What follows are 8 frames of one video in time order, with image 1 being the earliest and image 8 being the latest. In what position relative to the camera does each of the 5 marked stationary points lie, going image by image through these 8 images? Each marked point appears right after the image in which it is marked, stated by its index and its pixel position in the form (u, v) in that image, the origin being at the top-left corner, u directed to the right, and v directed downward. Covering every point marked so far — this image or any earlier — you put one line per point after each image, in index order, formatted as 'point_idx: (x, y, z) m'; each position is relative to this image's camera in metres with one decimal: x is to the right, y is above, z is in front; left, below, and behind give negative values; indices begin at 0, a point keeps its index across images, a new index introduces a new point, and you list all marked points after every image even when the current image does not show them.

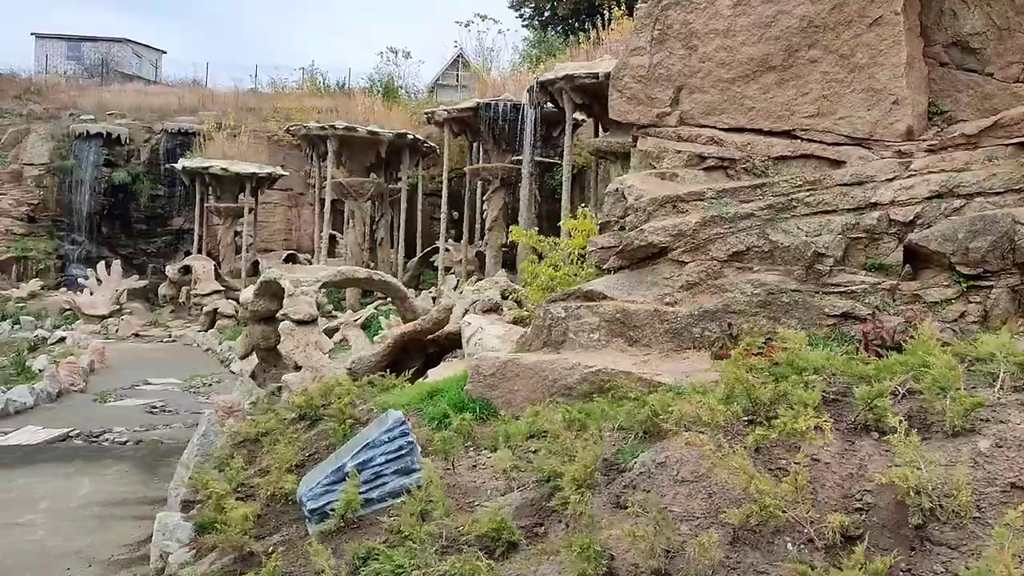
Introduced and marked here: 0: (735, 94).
0: (+1.1, +1.0, +4.4) m
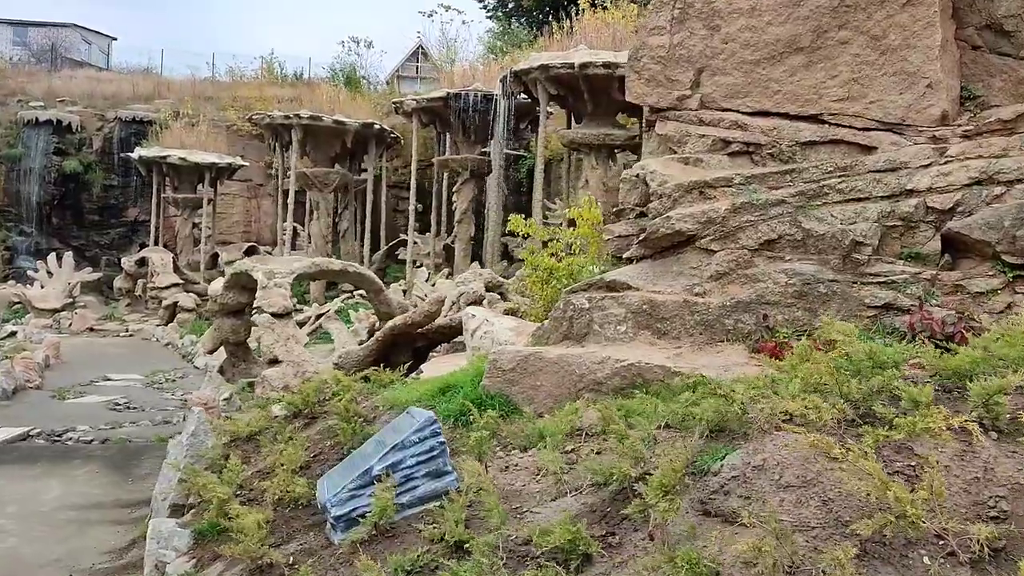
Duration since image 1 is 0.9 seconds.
0: (+1.2, +1.0, +4.2) m
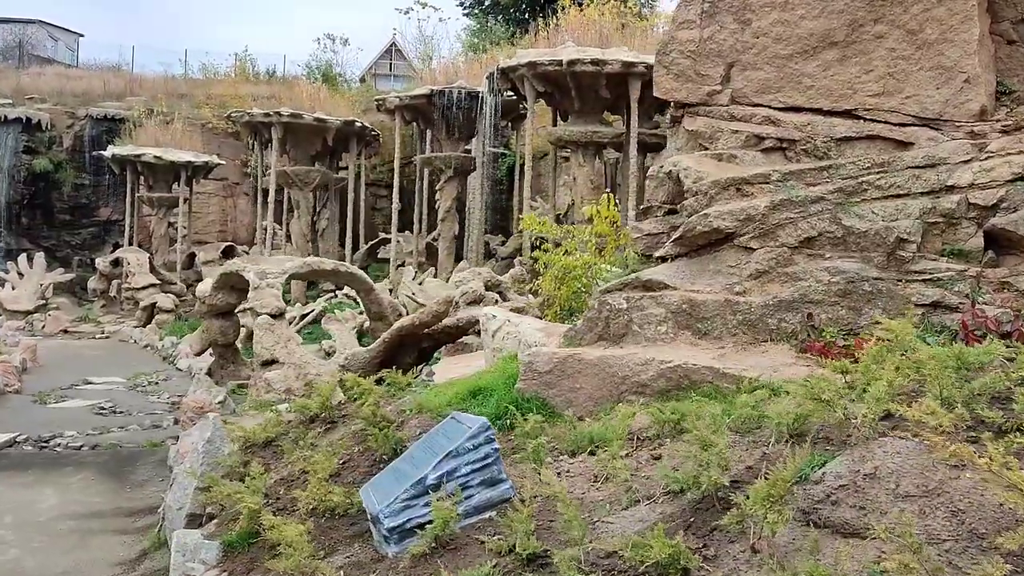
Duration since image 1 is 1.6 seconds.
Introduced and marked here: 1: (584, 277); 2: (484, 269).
0: (+1.3, +1.0, +4.1) m
1: (+0.5, +0.1, +5.9) m
2: (-0.3, +0.2, +9.3) m
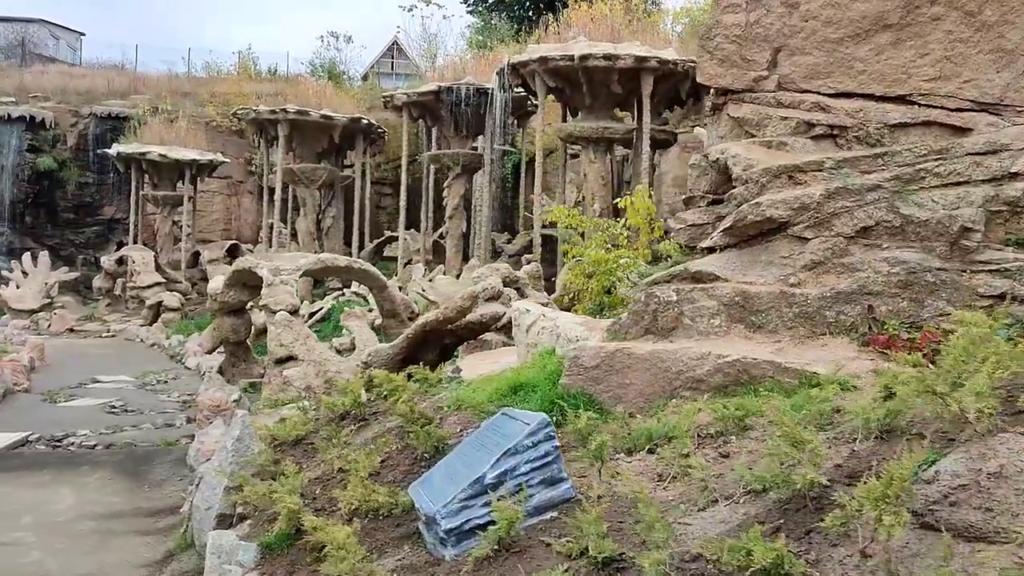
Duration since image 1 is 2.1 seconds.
0: (+1.5, +1.1, +4.0) m
1: (+0.7, +0.1, +5.7) m
2: (-0.1, +0.2, +9.1) m
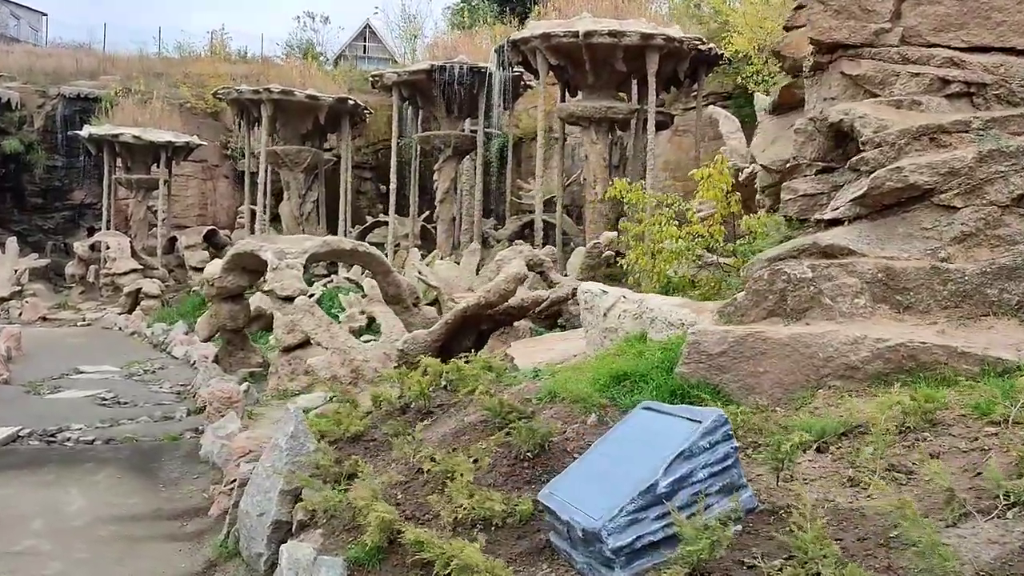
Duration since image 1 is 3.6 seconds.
0: (+1.9, +1.2, +3.6) m
1: (+1.1, +0.2, +5.3) m
2: (+0.1, +0.4, +8.7) m
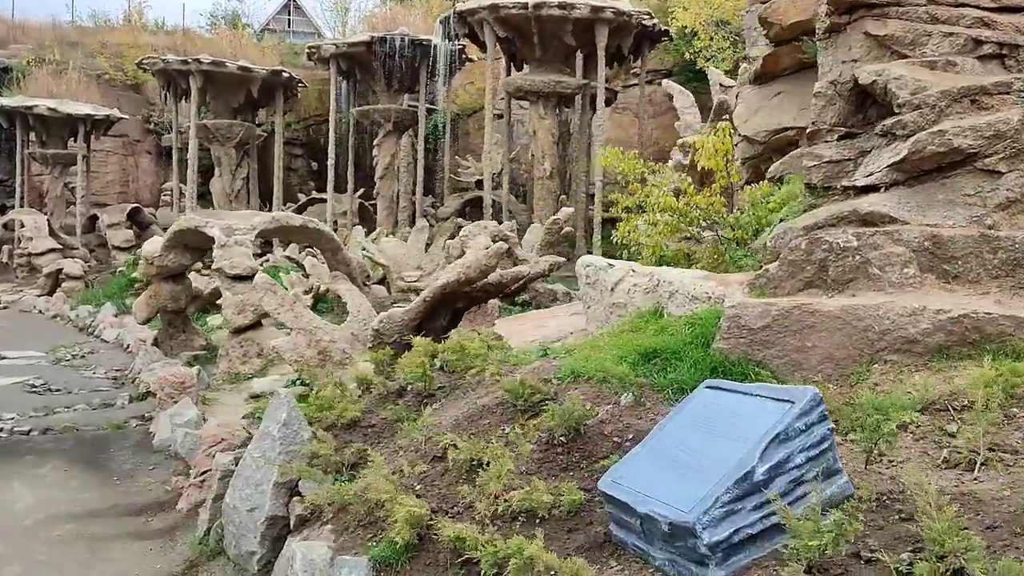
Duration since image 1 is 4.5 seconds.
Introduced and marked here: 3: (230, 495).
0: (+2.0, +1.3, +3.5) m
1: (+1.0, +0.4, +5.1) m
2: (-0.2, +0.6, +8.4) m
3: (-1.2, -0.9, +3.7) m
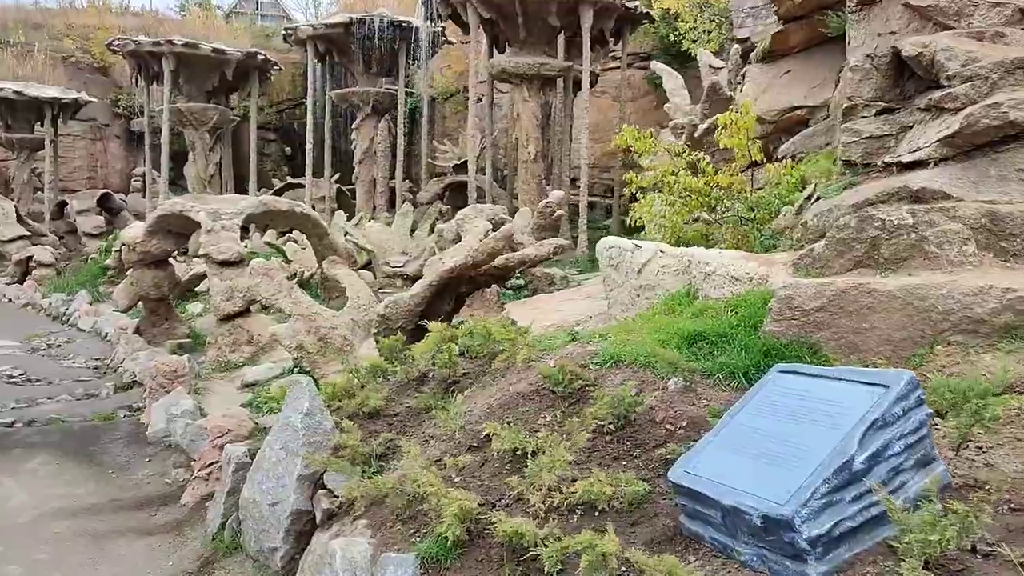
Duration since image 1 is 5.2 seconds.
0: (+2.1, +1.4, +3.4) m
1: (+1.1, +0.5, +5.0) m
2: (-0.3, +0.8, +8.2) m
3: (-1.1, -0.8, +3.5) m
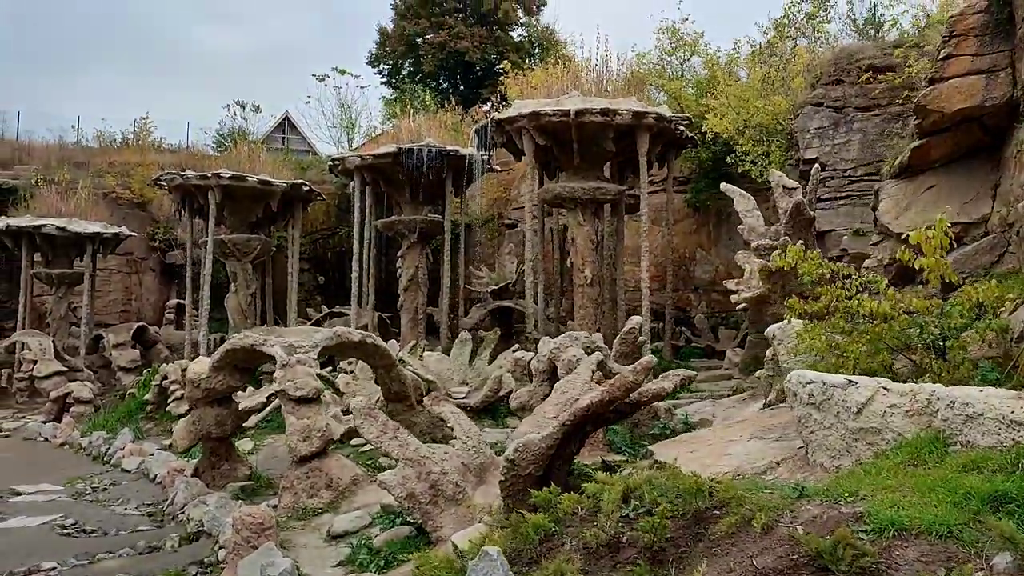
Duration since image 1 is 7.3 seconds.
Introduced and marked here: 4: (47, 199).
0: (+2.9, +0.9, +3.0) m
1: (+1.9, -0.2, +4.5) m
2: (+0.6, -0.4, +7.7) m
3: (-0.3, -1.3, +2.9) m
4: (-10.2, +2.1, +19.7) m
